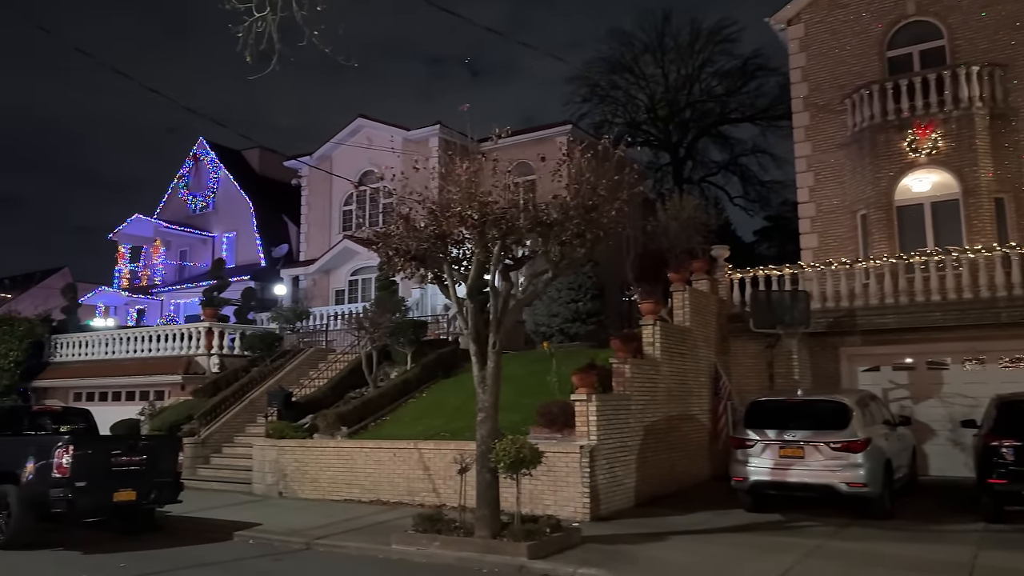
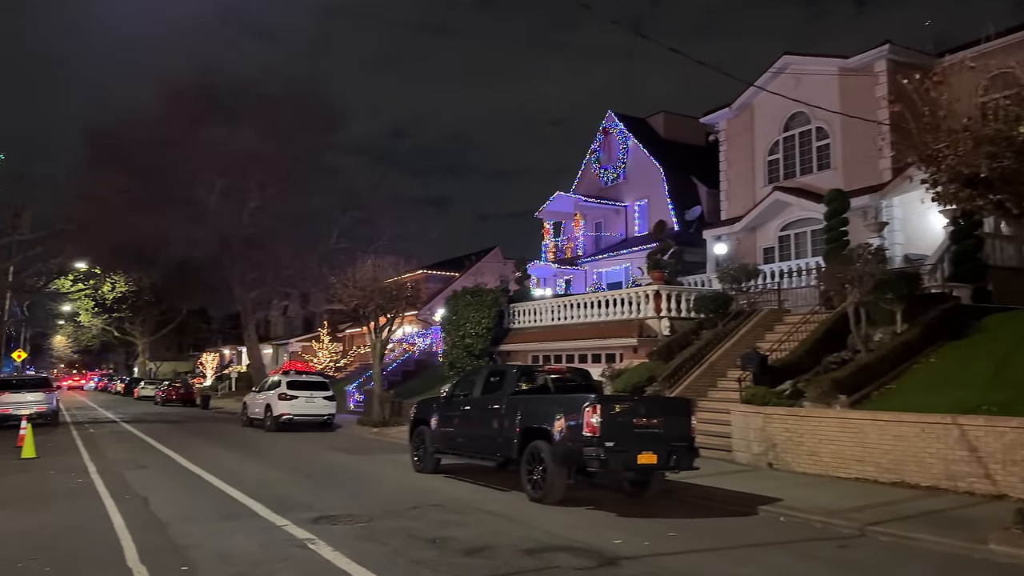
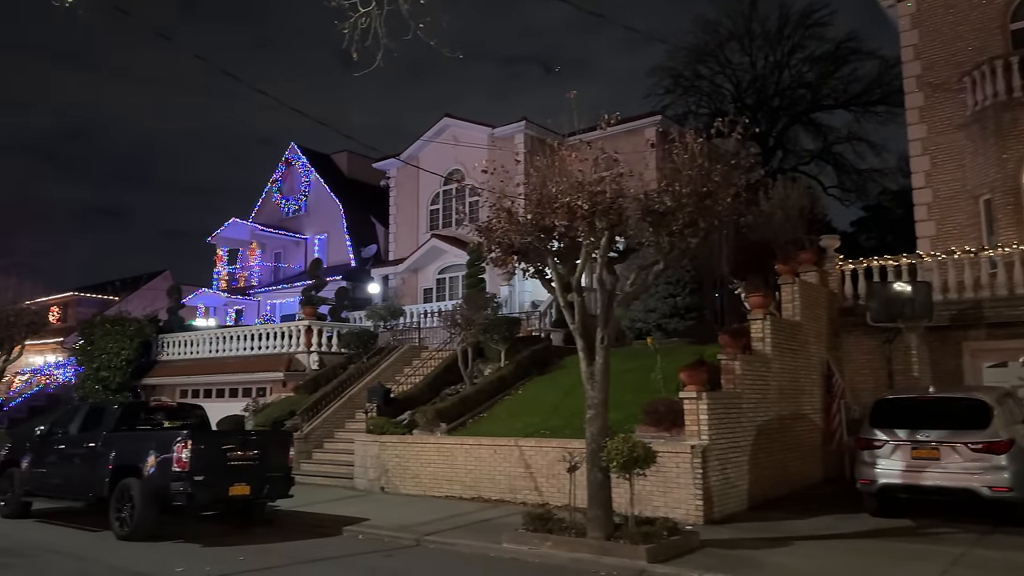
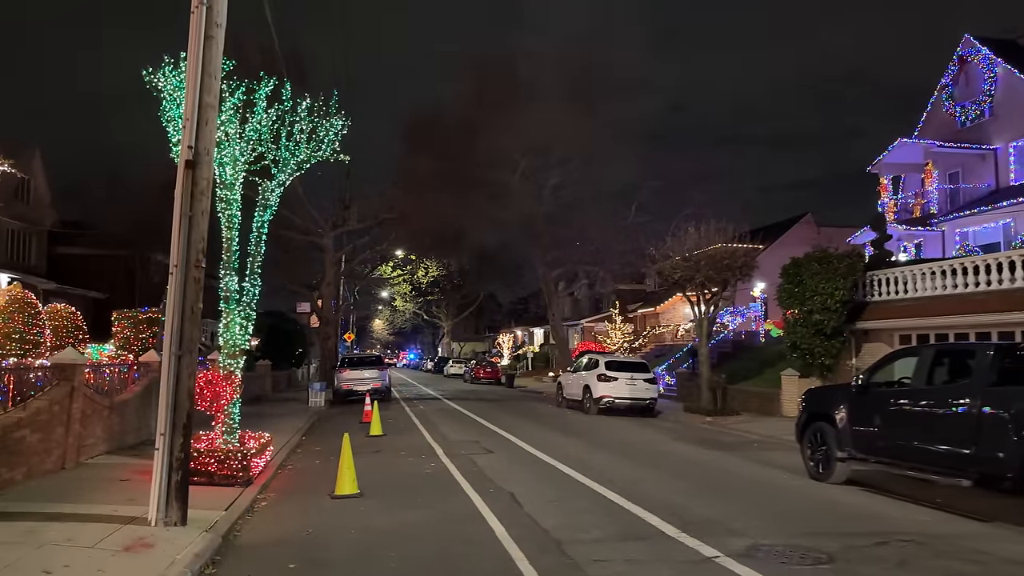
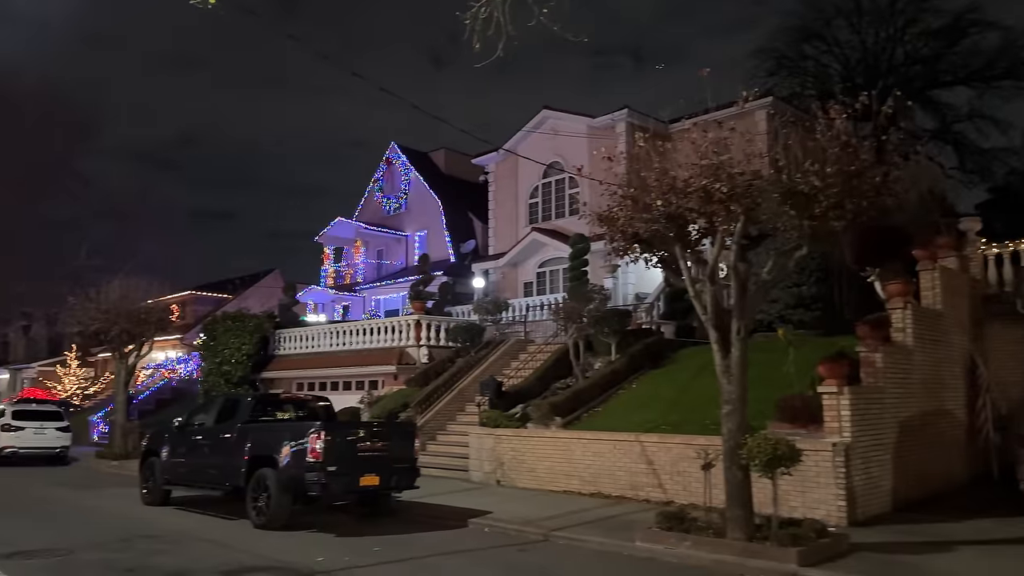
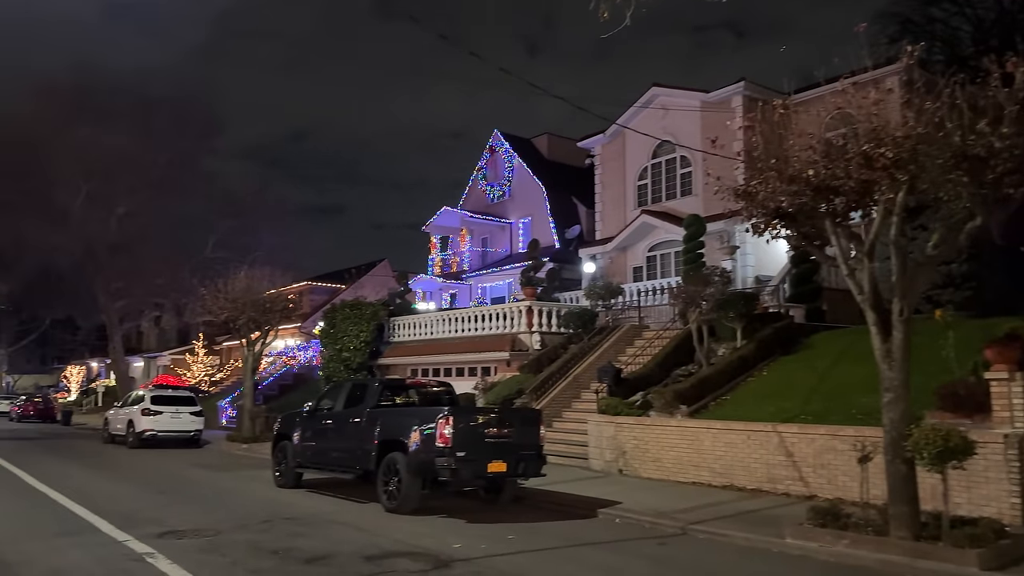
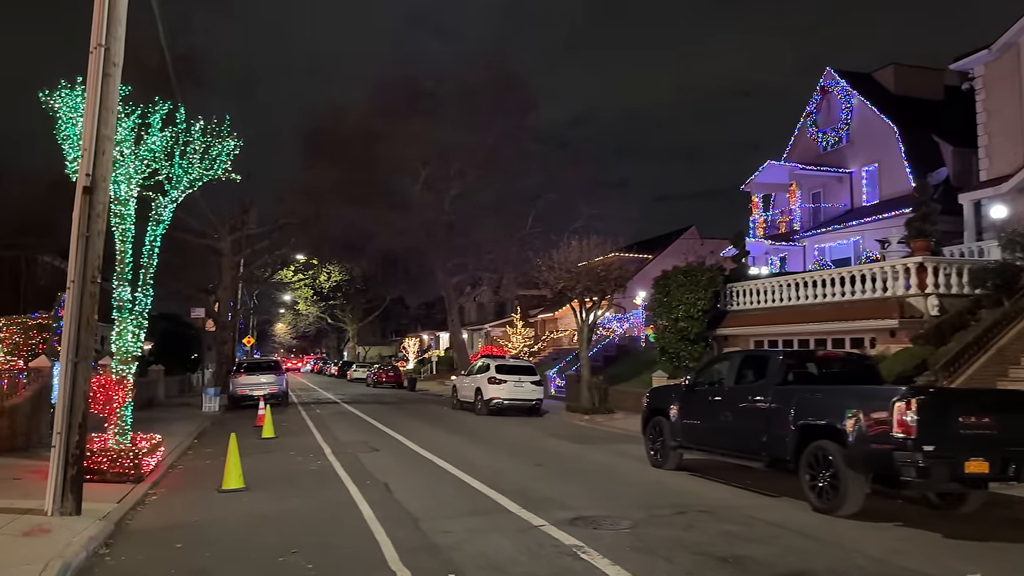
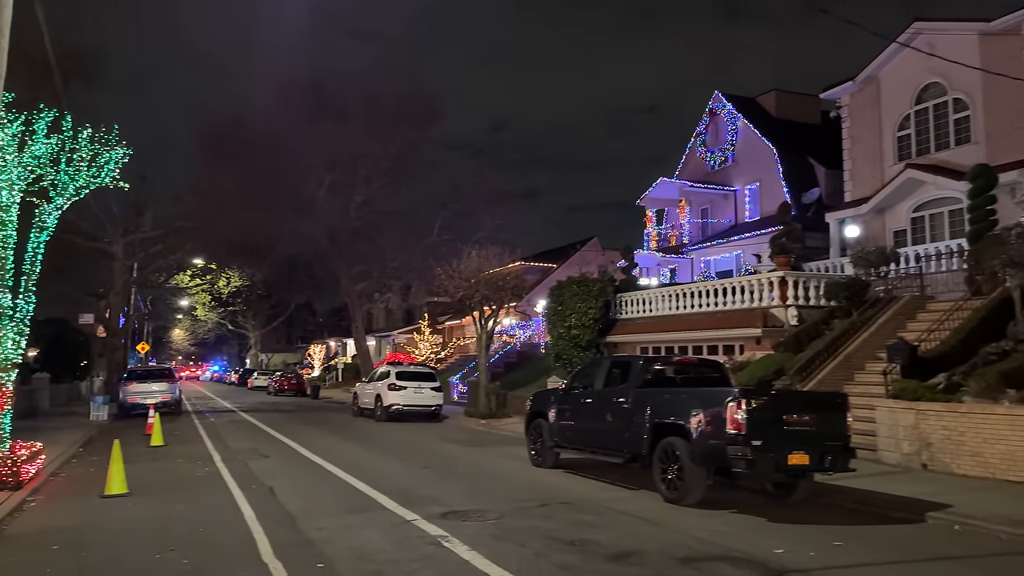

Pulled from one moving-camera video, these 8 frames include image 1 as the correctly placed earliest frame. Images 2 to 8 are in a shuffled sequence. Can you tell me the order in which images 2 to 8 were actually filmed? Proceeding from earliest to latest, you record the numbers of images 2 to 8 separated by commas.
3, 5, 6, 2, 8, 7, 4
